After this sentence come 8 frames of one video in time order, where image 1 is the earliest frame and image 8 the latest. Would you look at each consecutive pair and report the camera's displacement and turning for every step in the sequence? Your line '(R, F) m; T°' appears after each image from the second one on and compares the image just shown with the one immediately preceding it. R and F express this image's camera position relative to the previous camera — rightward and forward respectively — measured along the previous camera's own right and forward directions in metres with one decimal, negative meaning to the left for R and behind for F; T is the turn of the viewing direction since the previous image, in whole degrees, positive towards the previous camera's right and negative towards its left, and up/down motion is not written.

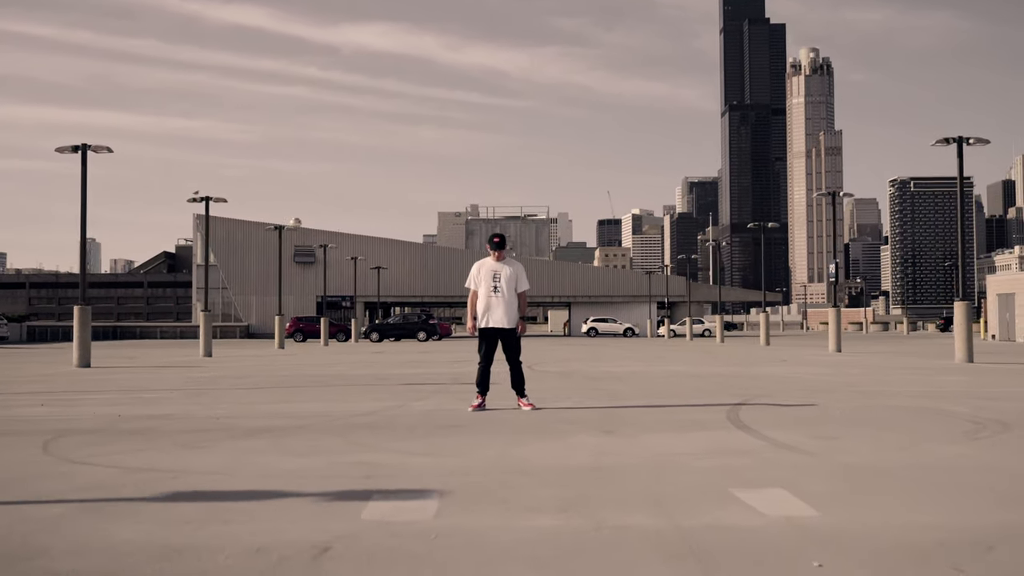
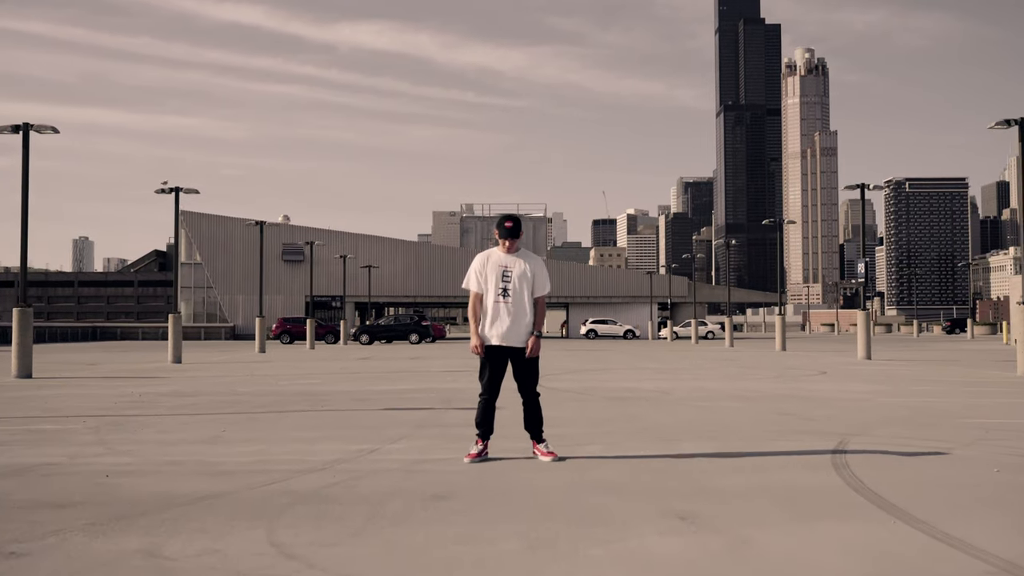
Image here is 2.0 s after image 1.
(-0.2, +2.8) m; 0°
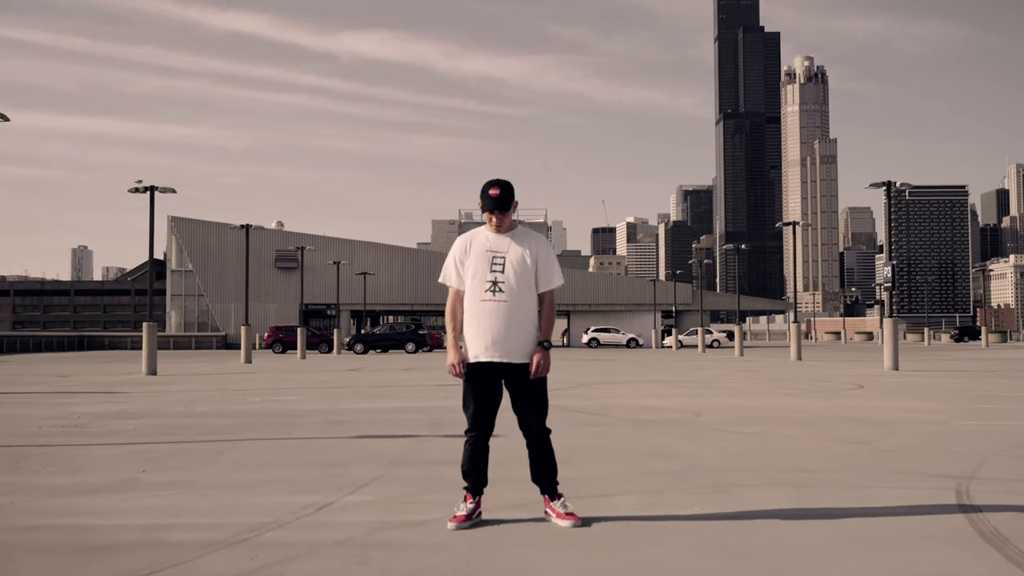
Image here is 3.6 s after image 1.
(0.0, +2.1) m; 0°
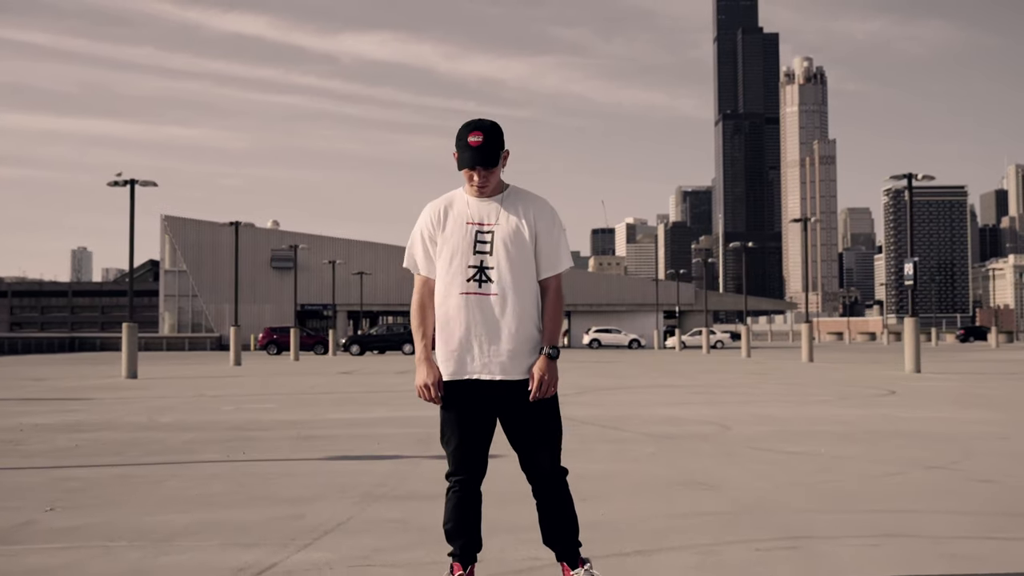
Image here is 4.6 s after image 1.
(0.0, +1.5) m; 0°
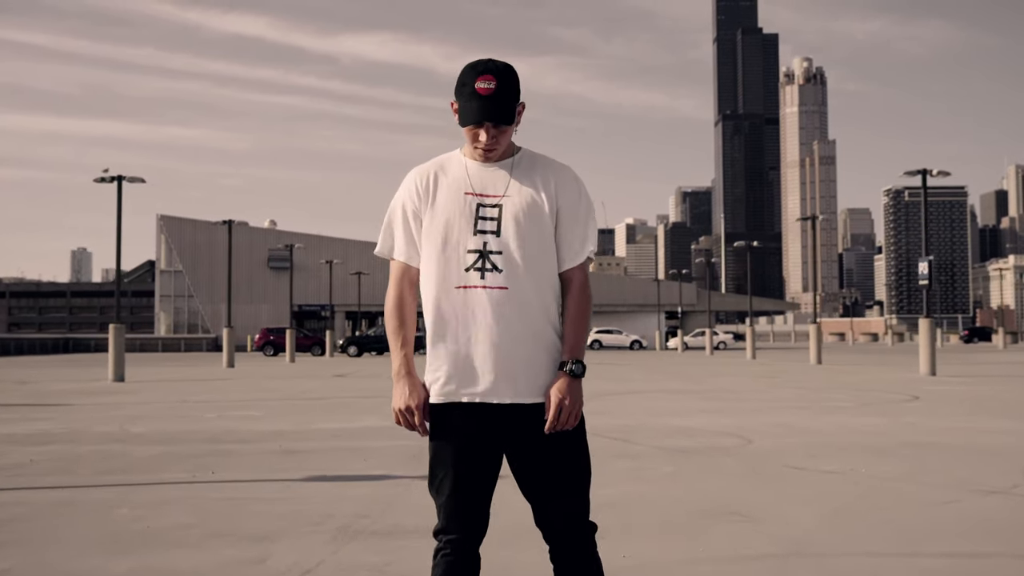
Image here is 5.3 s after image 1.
(0.0, +0.9) m; 0°
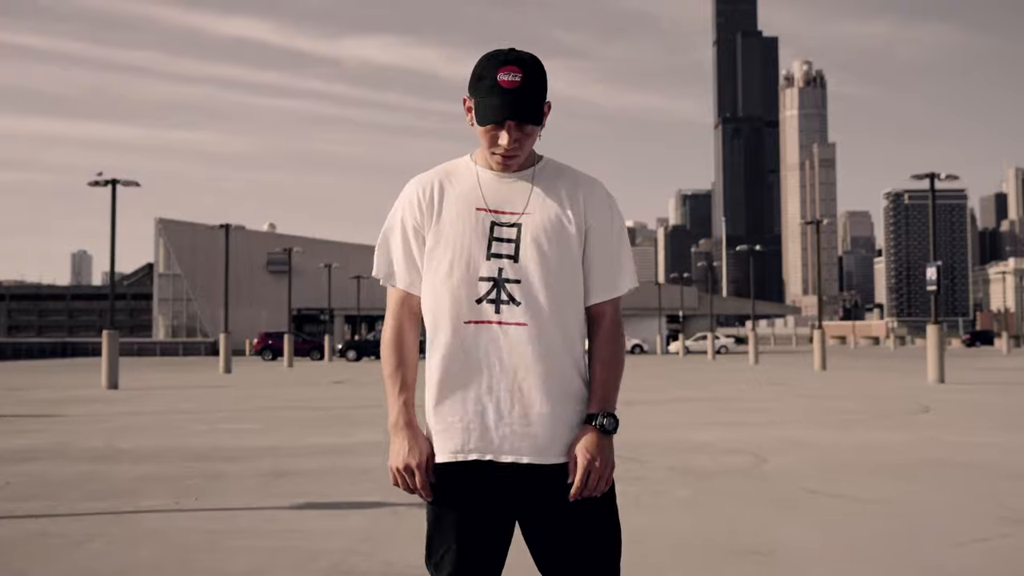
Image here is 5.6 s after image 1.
(0.0, +0.4) m; 0°
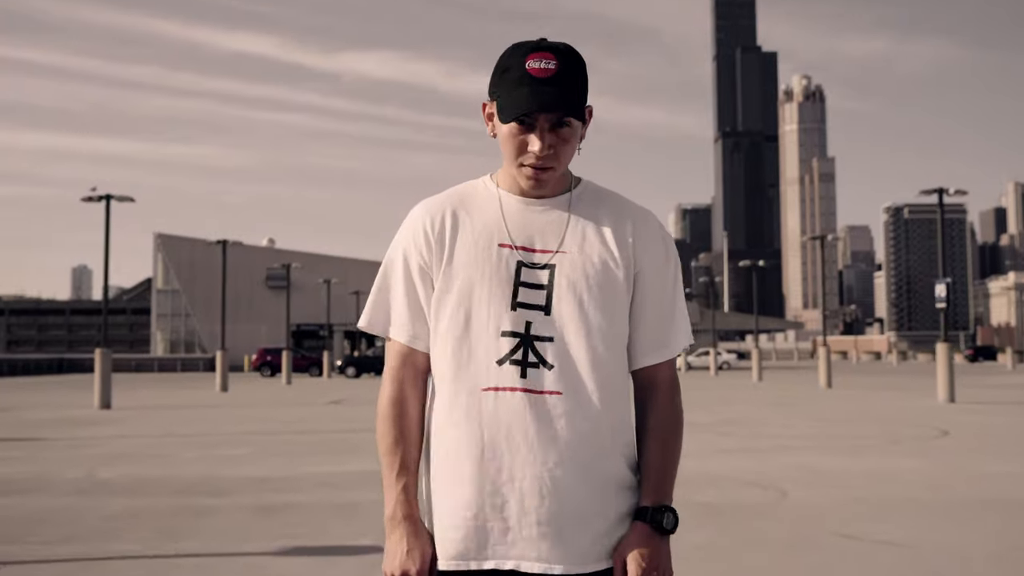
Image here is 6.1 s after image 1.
(0.0, +0.5) m; 0°
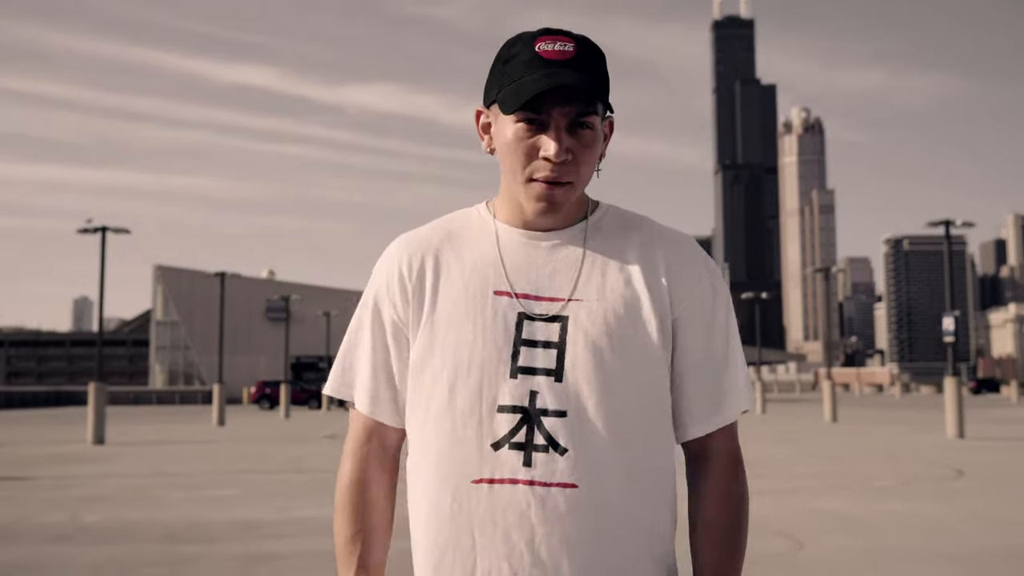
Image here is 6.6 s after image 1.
(0.0, +0.3) m; 0°
